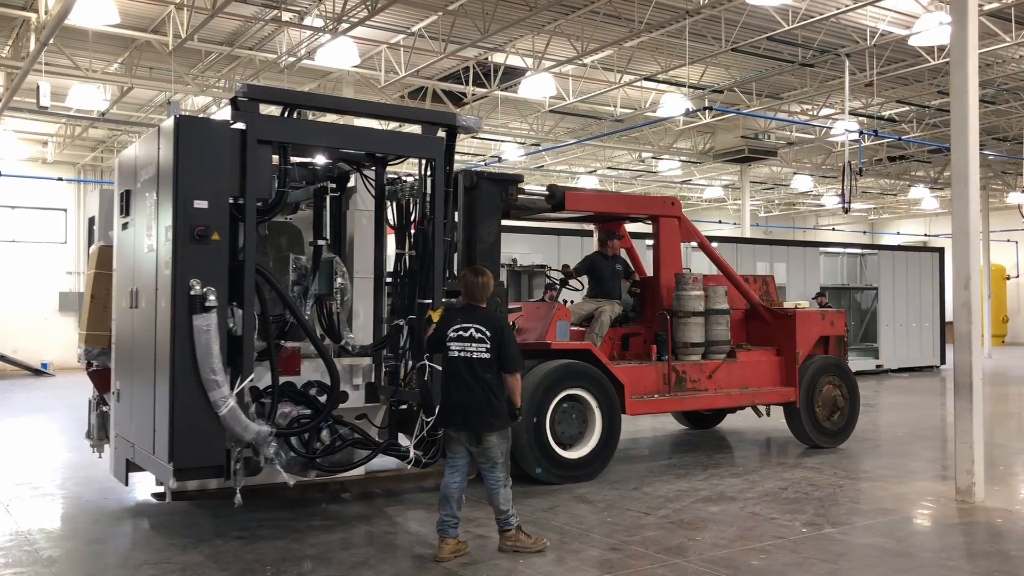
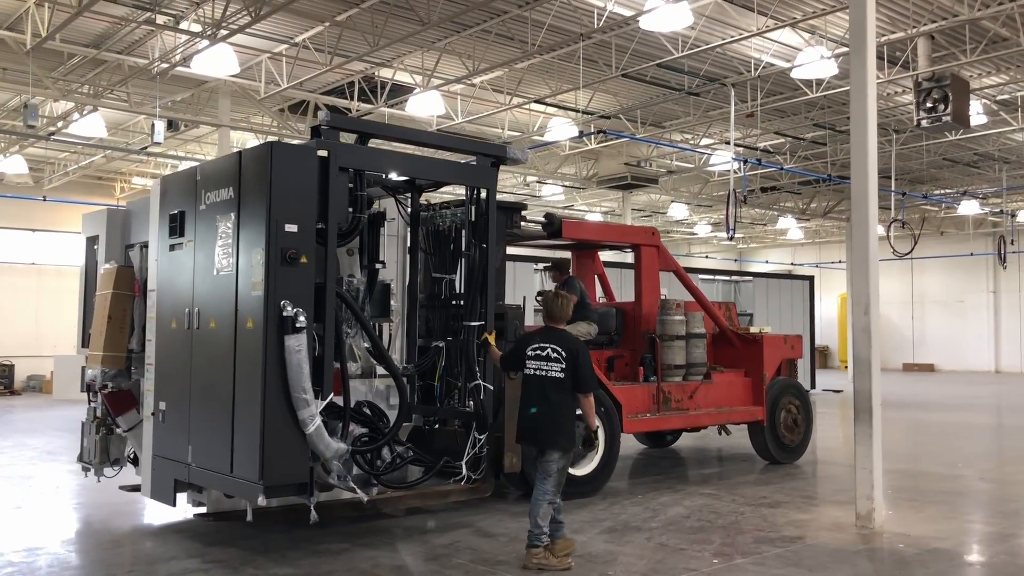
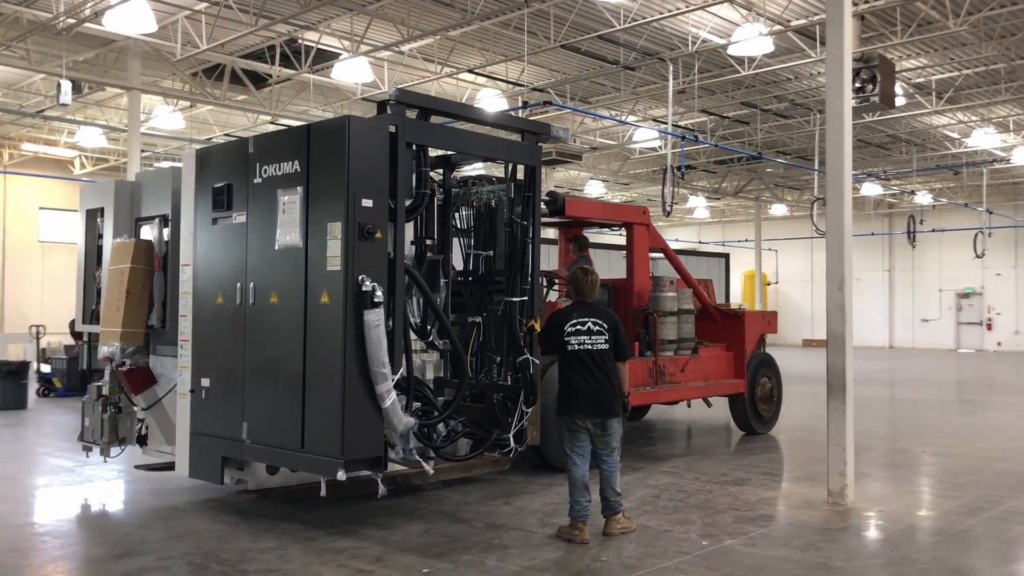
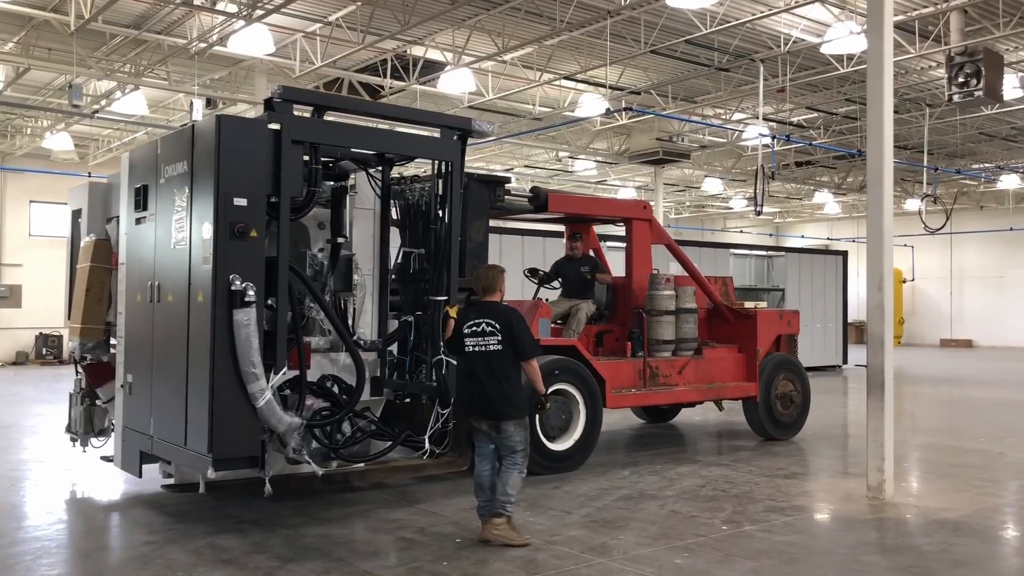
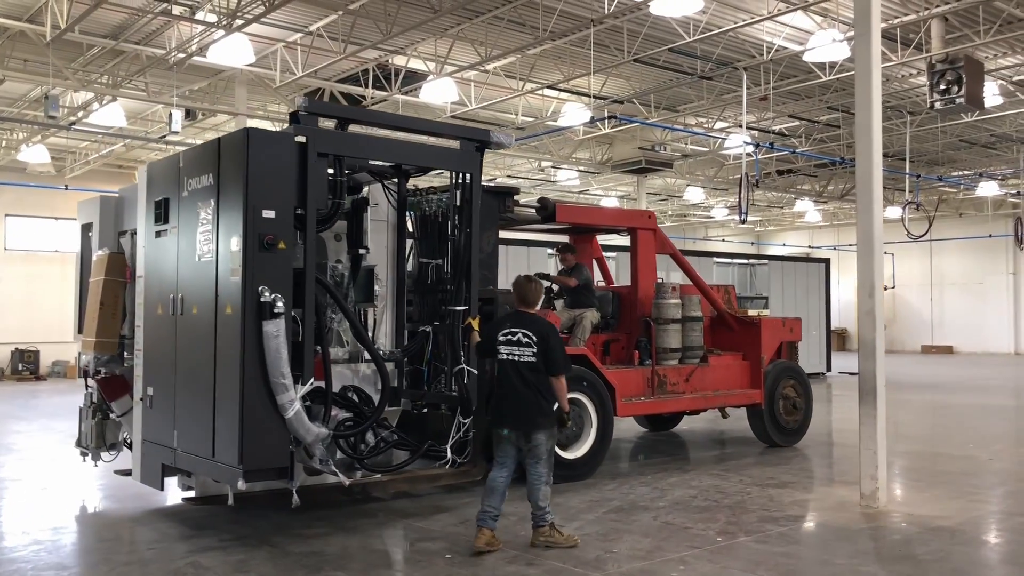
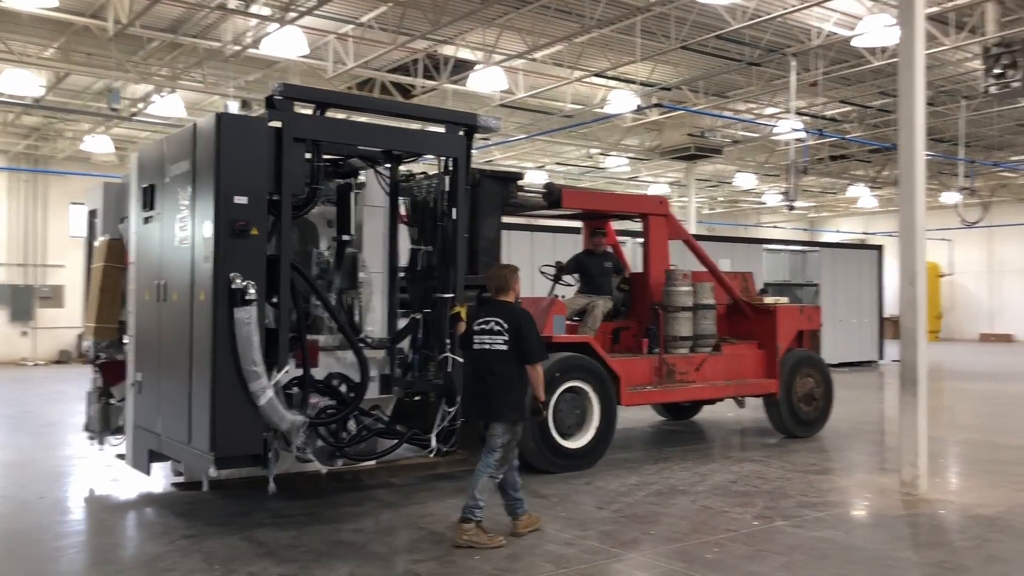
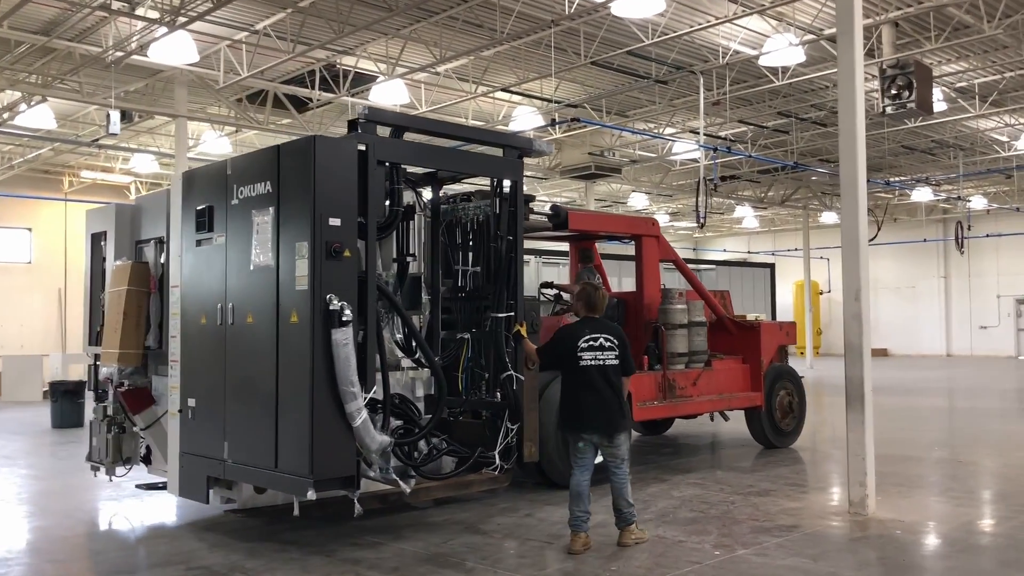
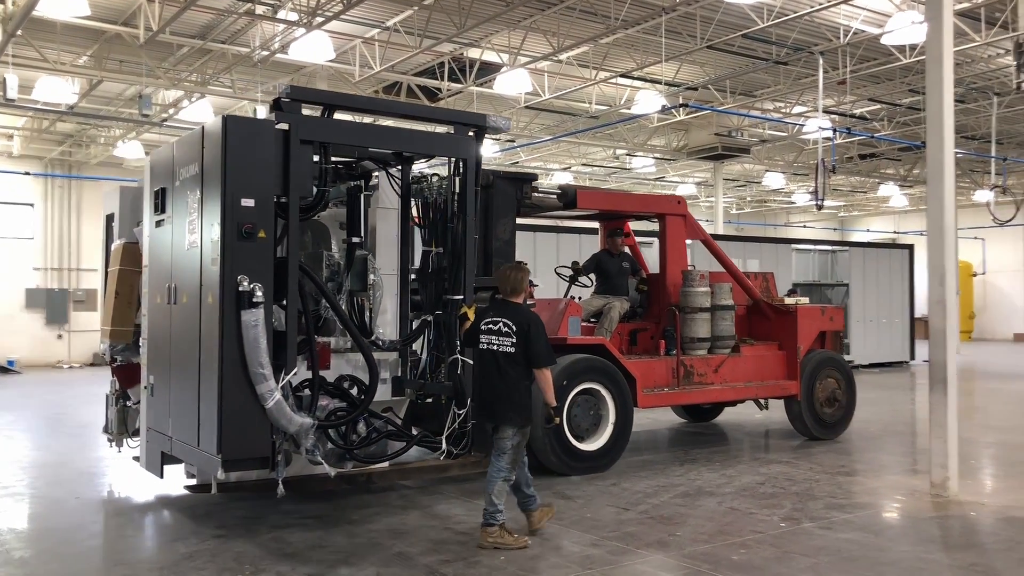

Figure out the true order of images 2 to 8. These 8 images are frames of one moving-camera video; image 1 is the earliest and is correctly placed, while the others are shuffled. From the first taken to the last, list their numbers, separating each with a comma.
8, 6, 4, 5, 2, 7, 3
